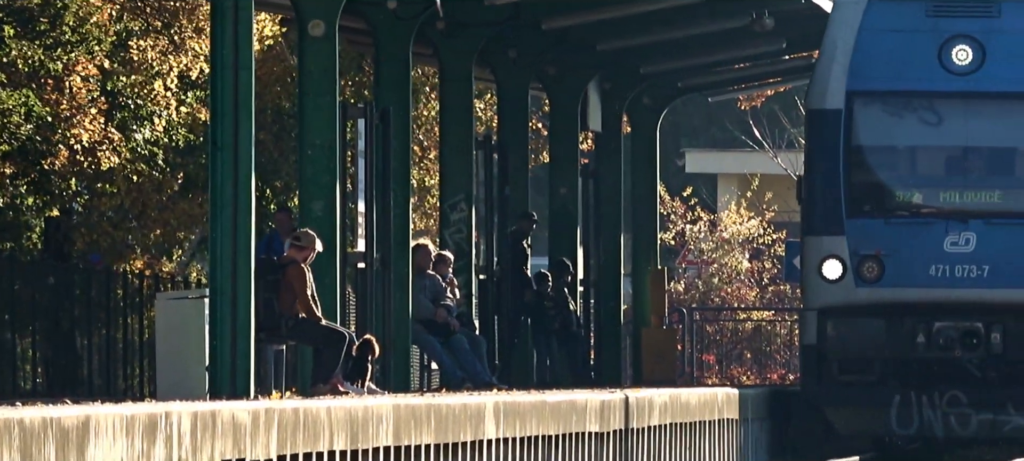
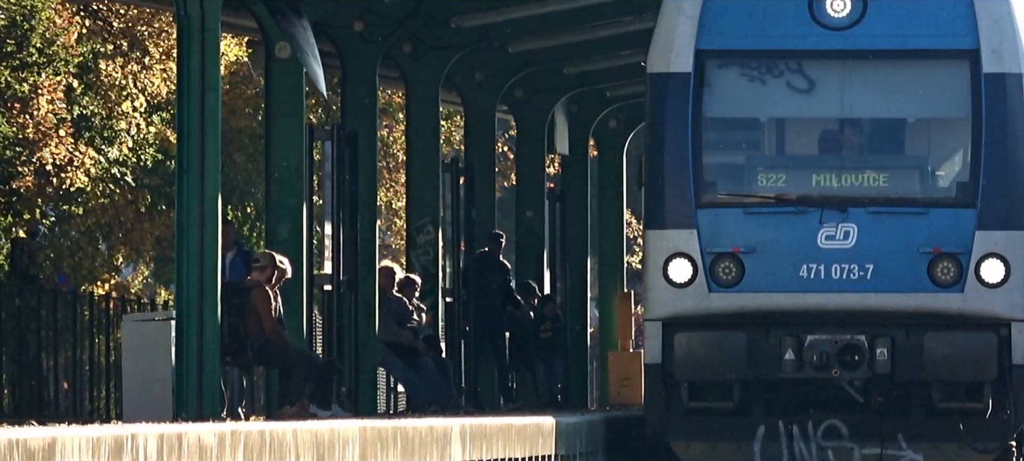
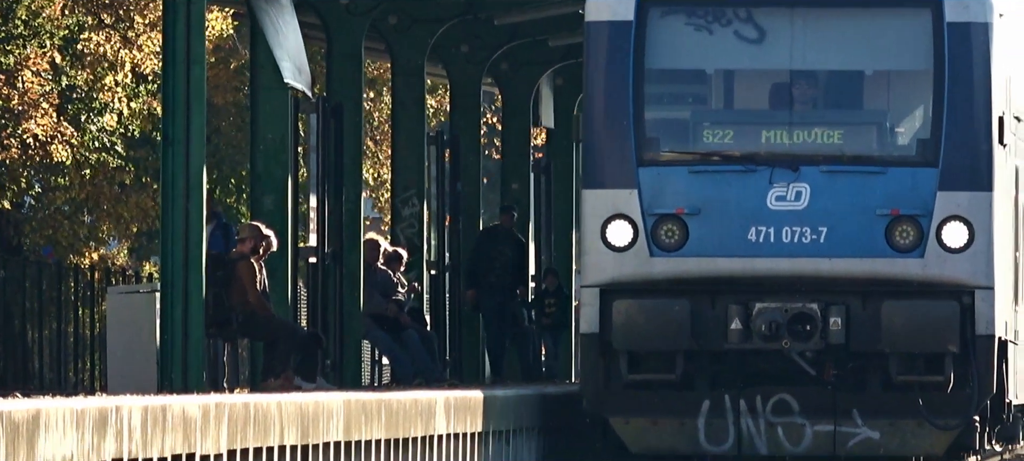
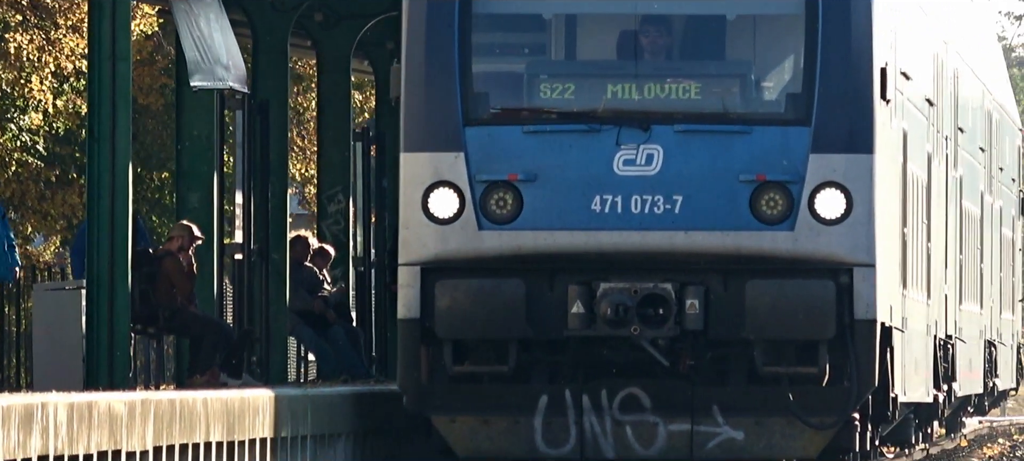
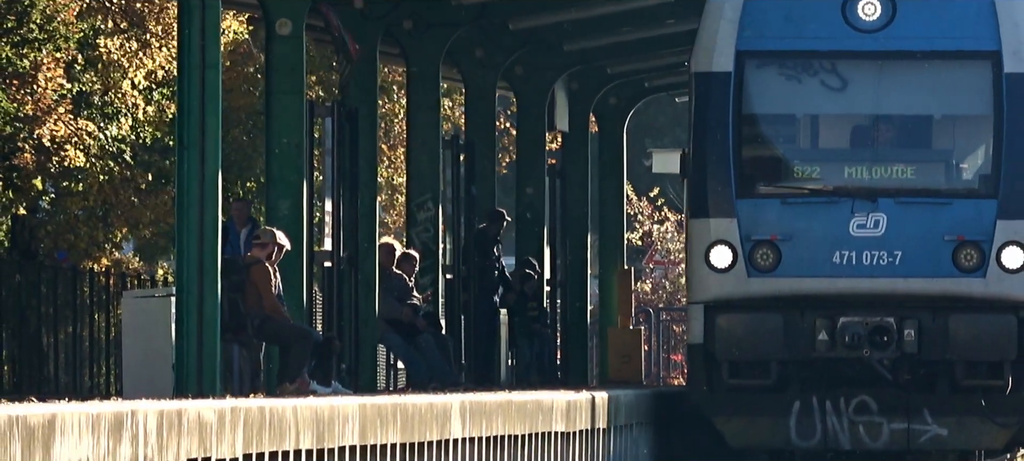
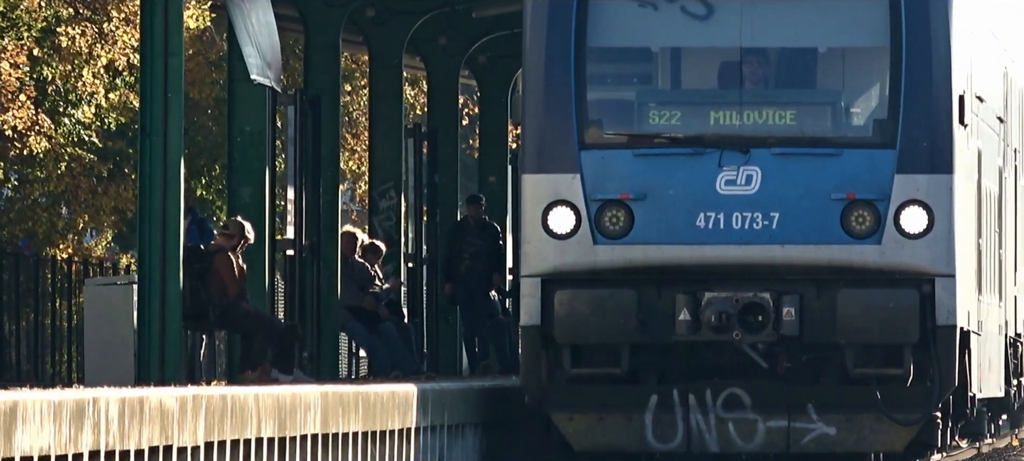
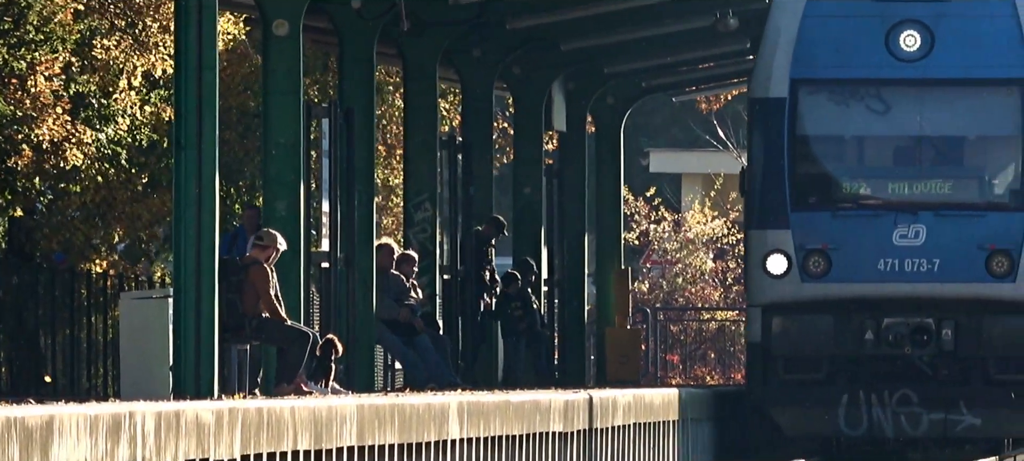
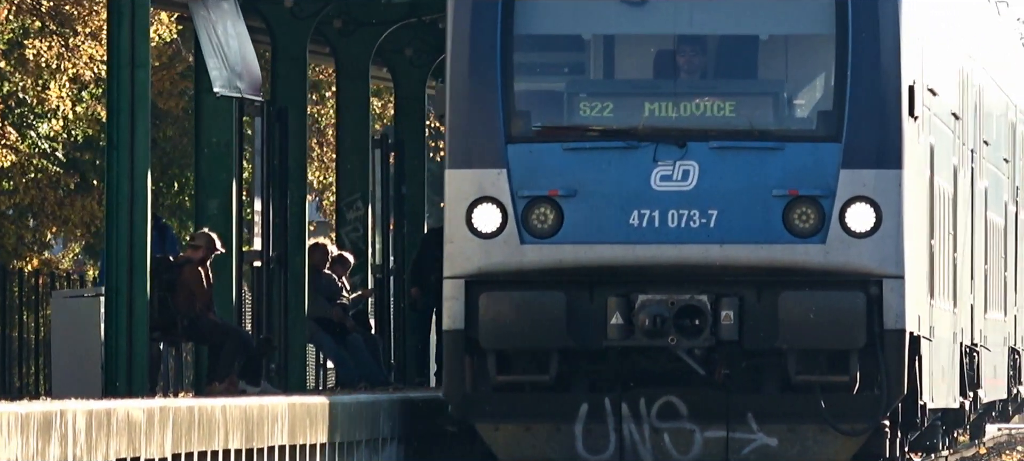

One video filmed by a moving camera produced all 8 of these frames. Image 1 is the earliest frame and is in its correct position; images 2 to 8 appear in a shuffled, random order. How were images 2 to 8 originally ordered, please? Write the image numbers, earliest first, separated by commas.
7, 5, 2, 3, 6, 8, 4
